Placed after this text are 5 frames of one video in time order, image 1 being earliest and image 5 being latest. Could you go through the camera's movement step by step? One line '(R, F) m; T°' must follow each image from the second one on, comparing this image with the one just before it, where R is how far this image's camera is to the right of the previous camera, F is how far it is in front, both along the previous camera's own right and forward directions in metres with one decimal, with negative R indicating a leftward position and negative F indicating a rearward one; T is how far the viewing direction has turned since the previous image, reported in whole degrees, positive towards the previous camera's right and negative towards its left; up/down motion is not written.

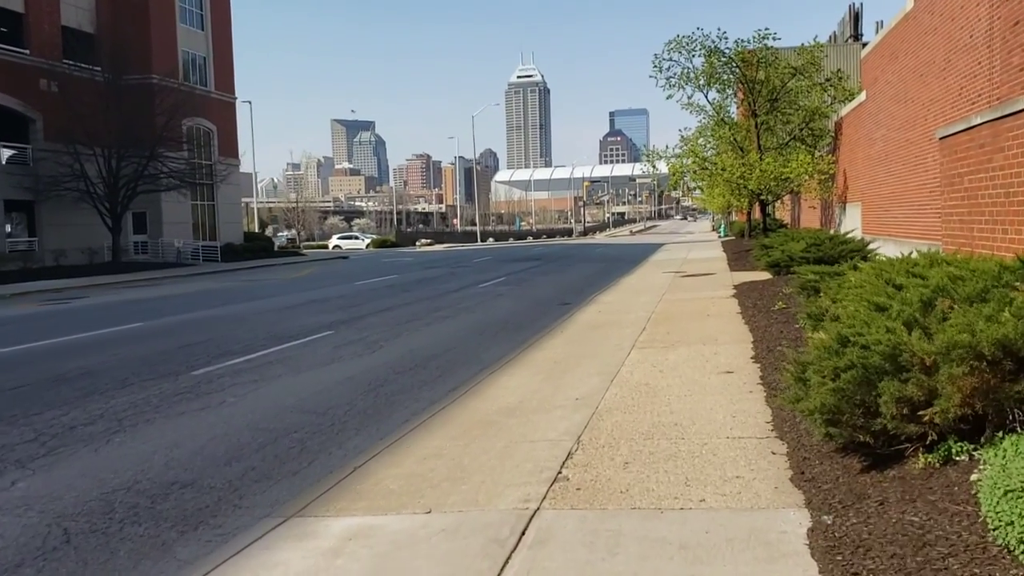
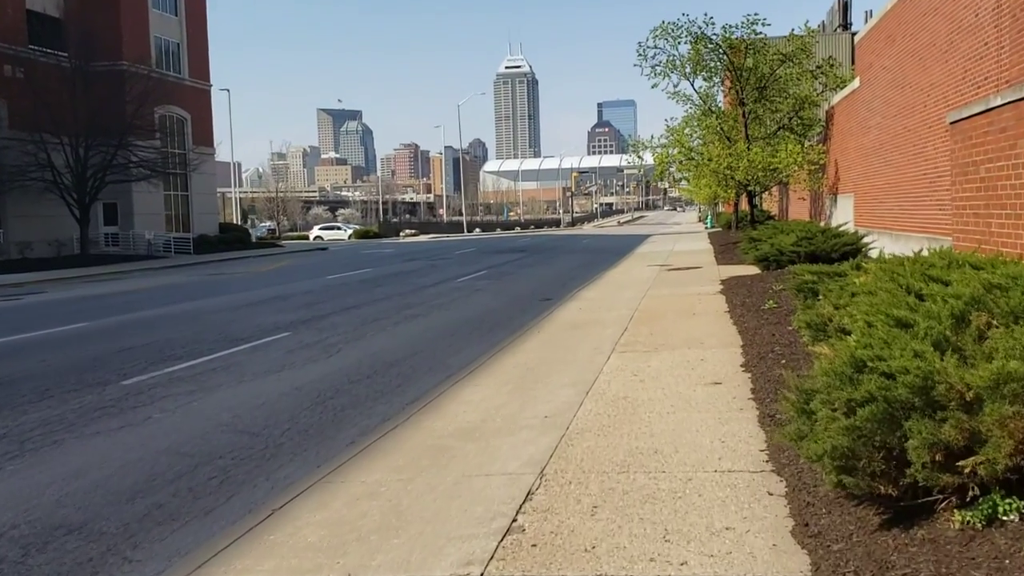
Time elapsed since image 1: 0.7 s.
(+0.2, +1.0) m; +1°
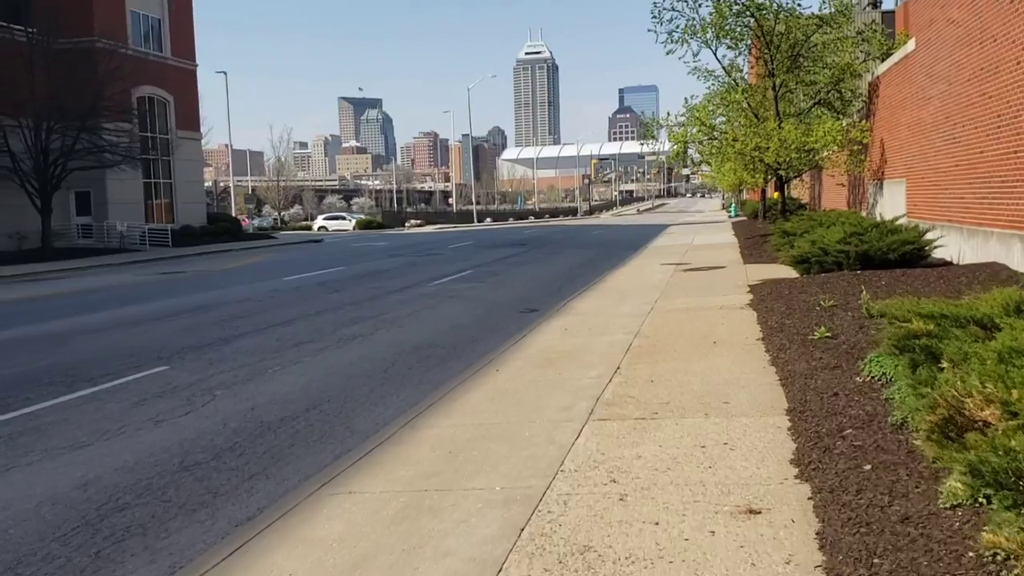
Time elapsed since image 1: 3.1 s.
(+0.7, +3.5) m; -1°
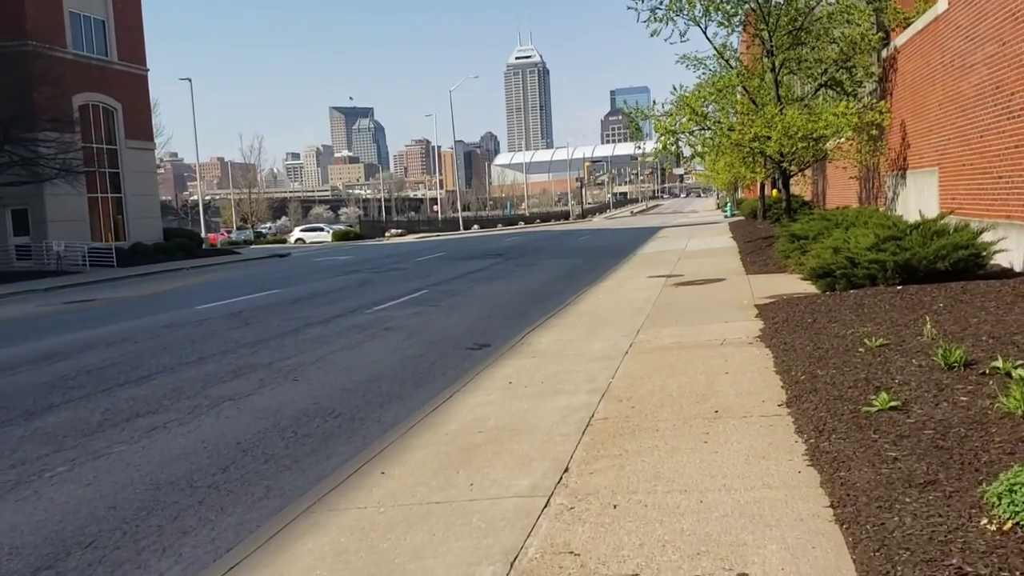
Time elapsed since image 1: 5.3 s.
(+0.7, +3.2) m; 0°
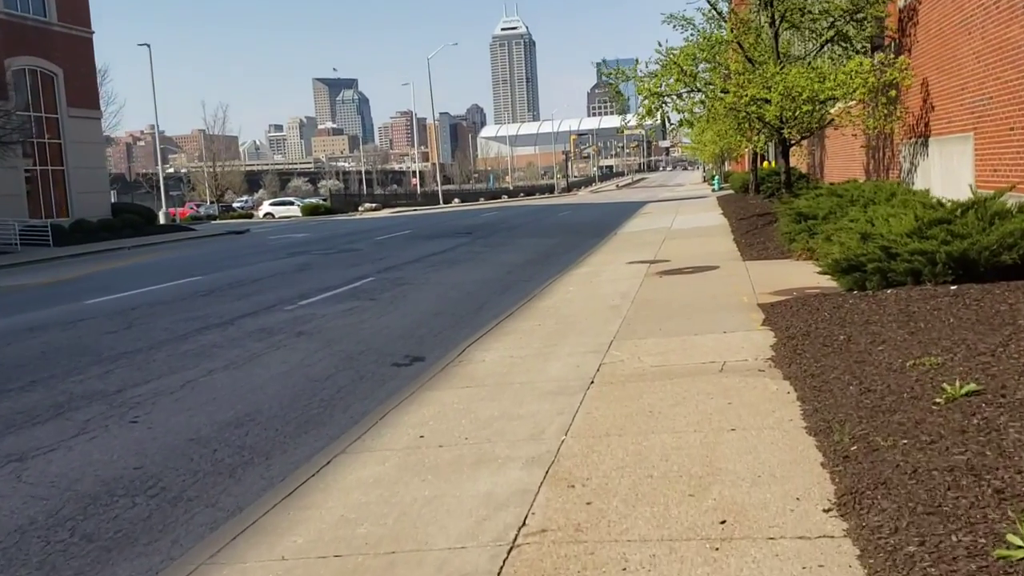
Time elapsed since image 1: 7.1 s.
(+0.5, +2.6) m; +1°
